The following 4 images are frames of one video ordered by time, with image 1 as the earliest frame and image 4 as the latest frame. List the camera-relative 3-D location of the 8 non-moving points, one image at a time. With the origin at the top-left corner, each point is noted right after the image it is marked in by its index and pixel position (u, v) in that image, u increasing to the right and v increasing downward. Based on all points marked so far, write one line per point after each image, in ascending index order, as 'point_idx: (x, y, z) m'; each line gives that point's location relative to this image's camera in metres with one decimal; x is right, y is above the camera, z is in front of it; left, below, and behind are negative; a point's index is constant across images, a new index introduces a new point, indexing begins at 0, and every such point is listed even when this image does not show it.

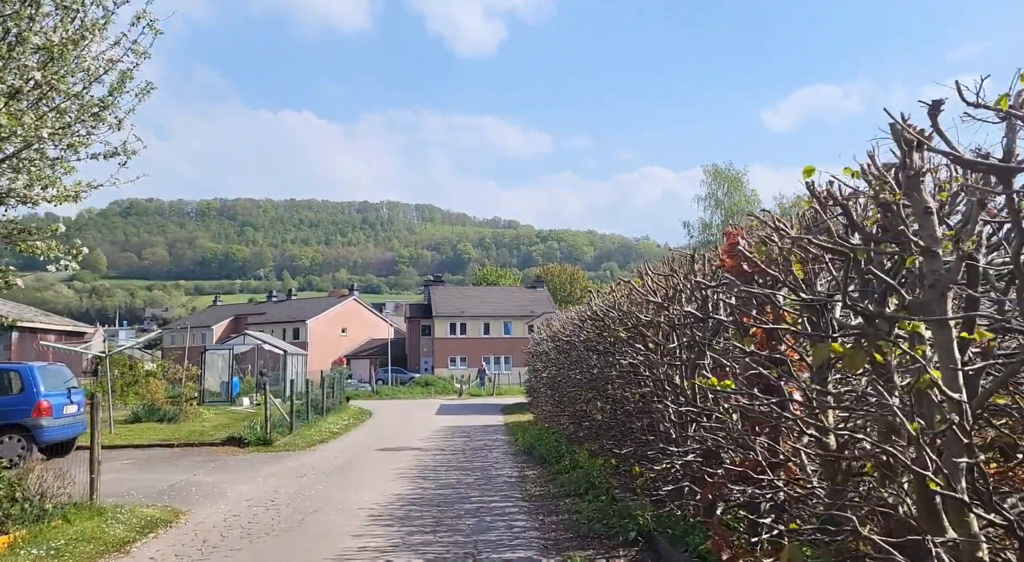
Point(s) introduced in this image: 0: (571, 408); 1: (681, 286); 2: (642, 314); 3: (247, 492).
0: (+0.8, -1.7, +13.5) m
1: (+1.3, 0.0, +7.9) m
2: (+1.2, -0.3, +8.9) m
3: (-3.3, -2.6, +12.1) m
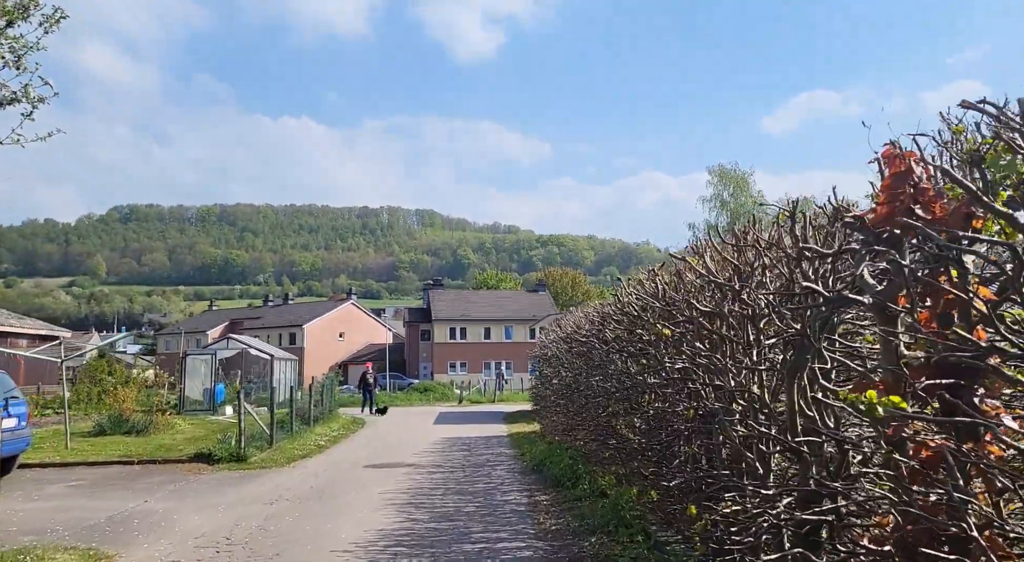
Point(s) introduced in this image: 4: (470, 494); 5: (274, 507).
0: (+0.9, -1.6, +11.4) m
1: (+1.4, +0.1, +5.8) m
2: (+1.3, -0.2, +6.8) m
3: (-3.2, -2.5, +10.0) m
4: (-0.5, -2.7, +12.5) m
5: (-2.7, -2.6, +11.3) m
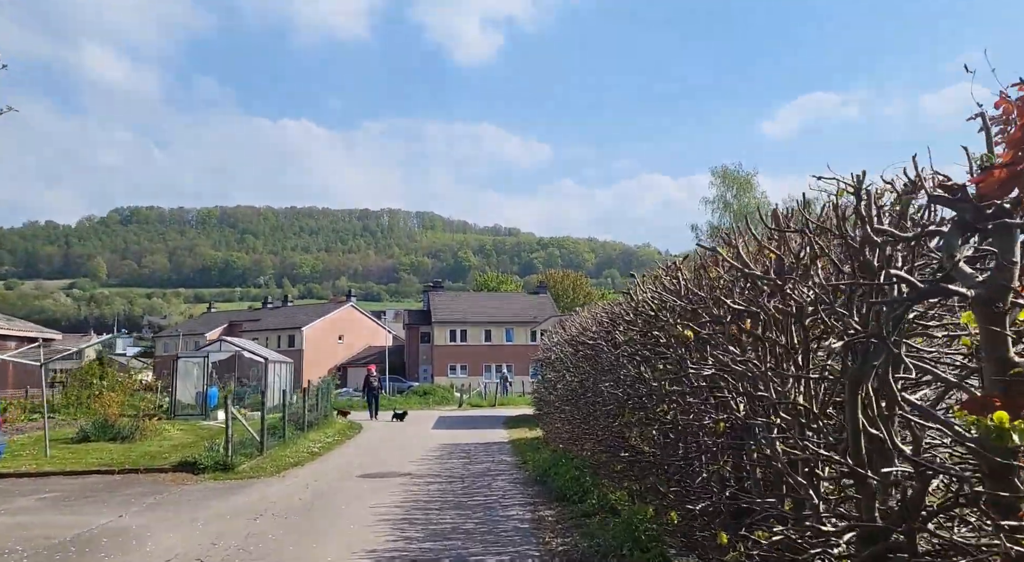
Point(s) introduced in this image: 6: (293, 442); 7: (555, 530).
0: (+0.9, -1.6, +10.5) m
1: (+1.5, +0.1, +4.9) m
2: (+1.3, -0.1, +6.0) m
3: (-3.1, -2.4, +9.2) m
4: (-0.5, -2.7, +11.6) m
5: (-2.7, -2.6, +10.5) m
6: (-4.4, -3.2, +20.0) m
7: (+0.4, -2.4, +9.6) m
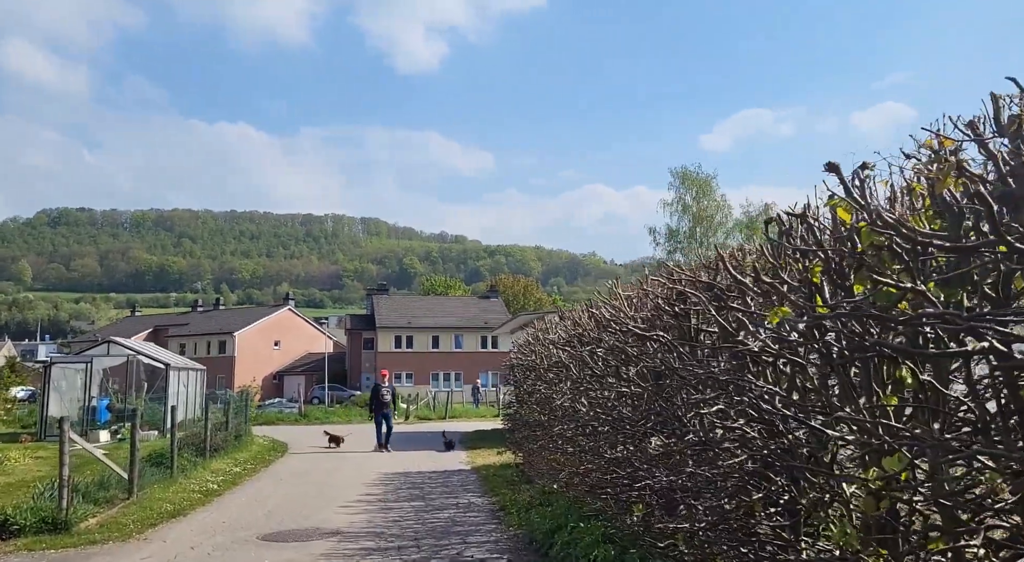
0: (+1.0, -1.2, +5.7) m
1: (+1.8, +0.6, +0.2) m
2: (+1.6, +0.3, +1.2) m
3: (-3.0, -2.0, +4.1) m
4: (-0.5, -2.3, +6.7) m
5: (-2.6, -2.1, +5.5) m
6: (-4.9, -2.9, +14.8) m
7: (+0.5, -2.0, +4.7) m
